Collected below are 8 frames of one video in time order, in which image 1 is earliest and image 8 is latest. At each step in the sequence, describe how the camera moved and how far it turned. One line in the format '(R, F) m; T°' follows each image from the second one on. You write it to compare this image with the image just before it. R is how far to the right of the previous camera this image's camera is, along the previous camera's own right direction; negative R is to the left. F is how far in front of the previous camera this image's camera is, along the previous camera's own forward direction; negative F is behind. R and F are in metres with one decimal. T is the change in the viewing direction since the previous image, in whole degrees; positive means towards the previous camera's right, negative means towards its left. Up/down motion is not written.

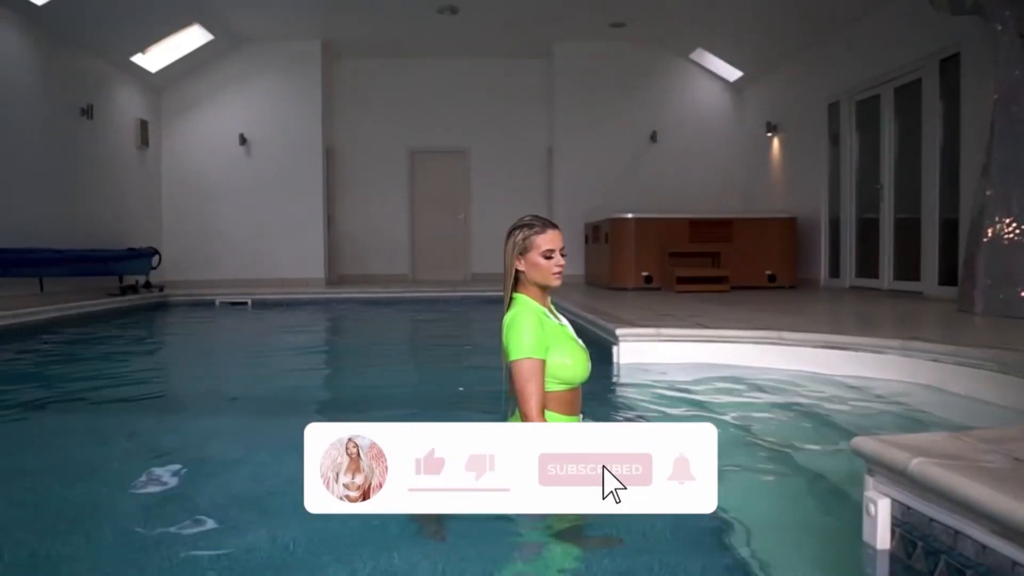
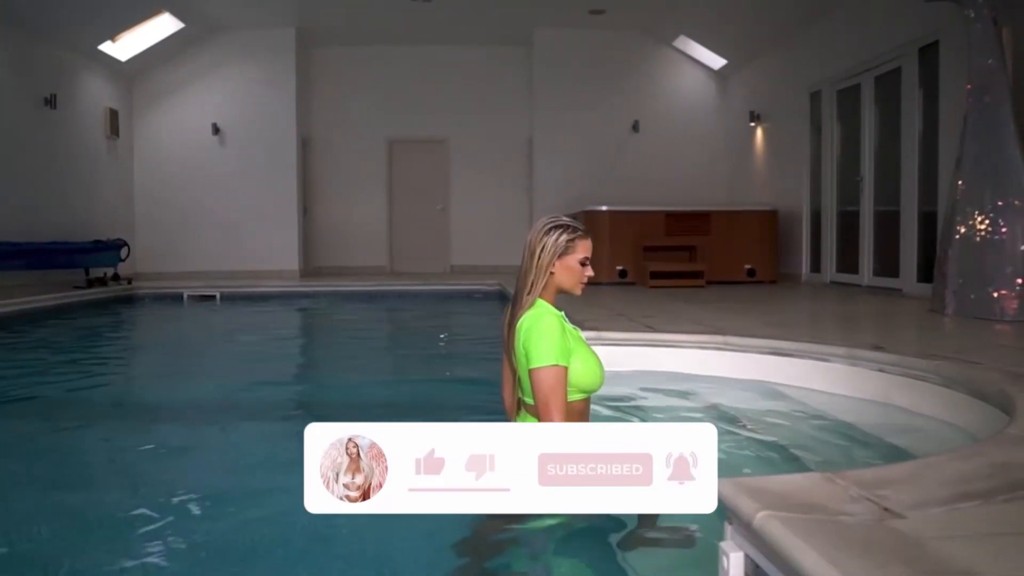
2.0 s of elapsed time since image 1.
(+0.5, +0.1) m; -2°
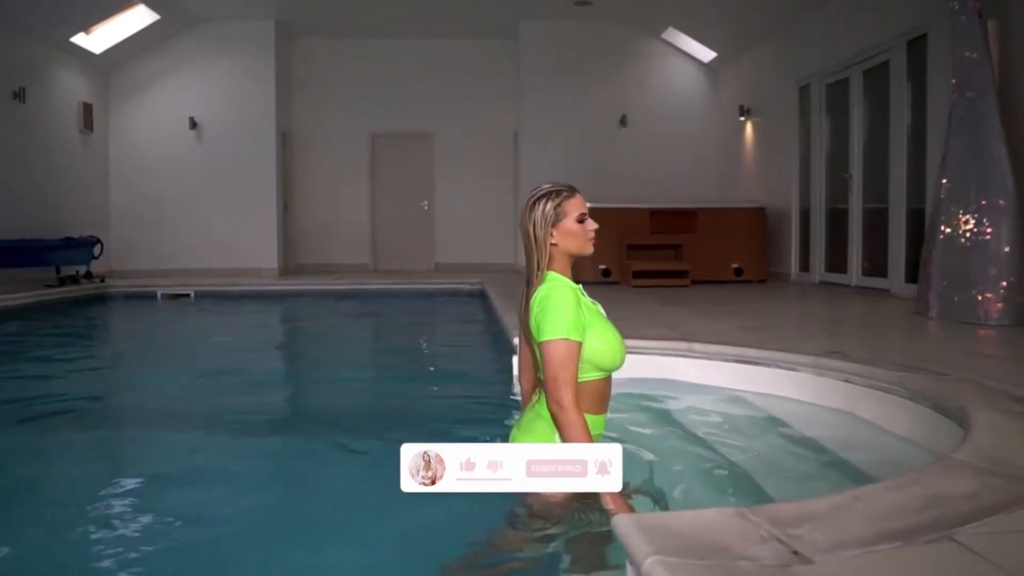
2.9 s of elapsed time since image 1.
(+0.3, +0.2) m; -1°
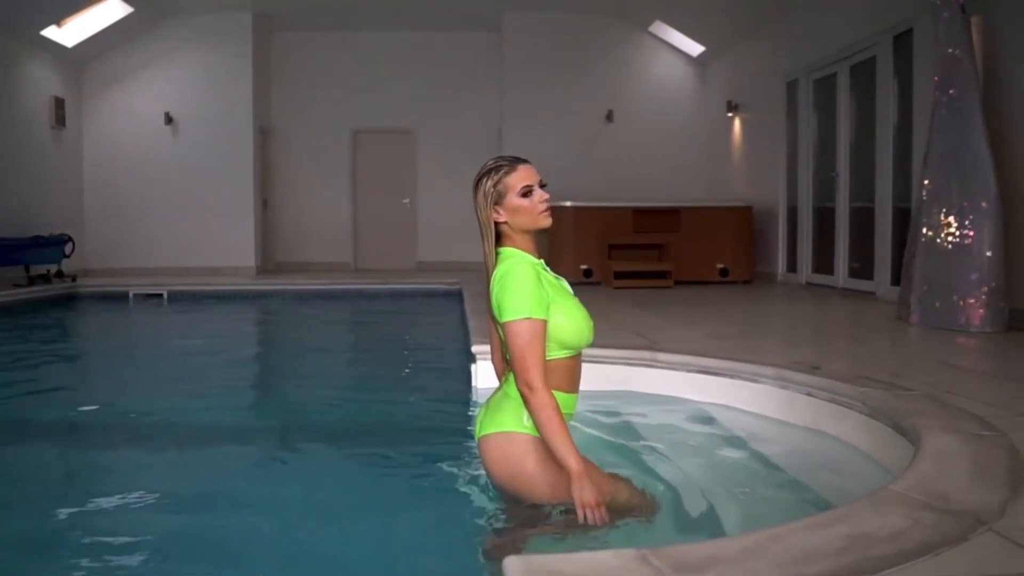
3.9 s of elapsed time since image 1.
(+0.3, +0.2) m; -1°
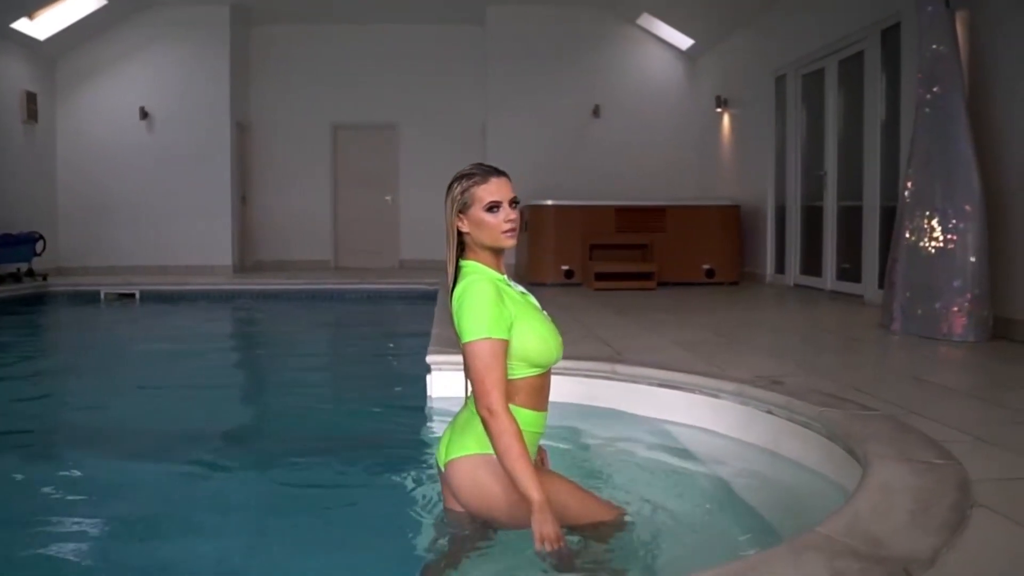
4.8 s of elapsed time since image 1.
(+0.3, +0.2) m; -1°
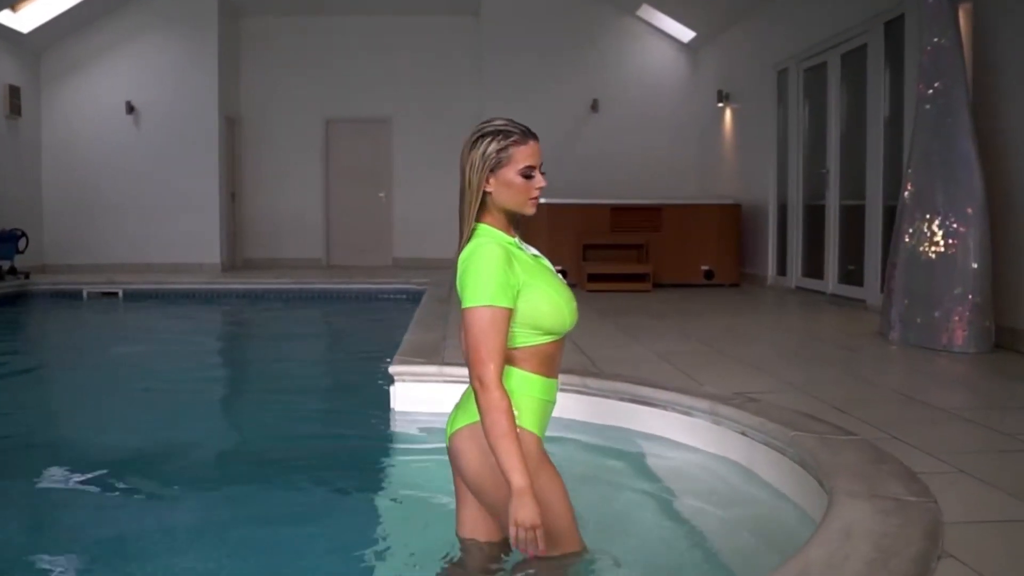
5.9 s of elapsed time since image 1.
(+0.2, +0.2) m; -1°
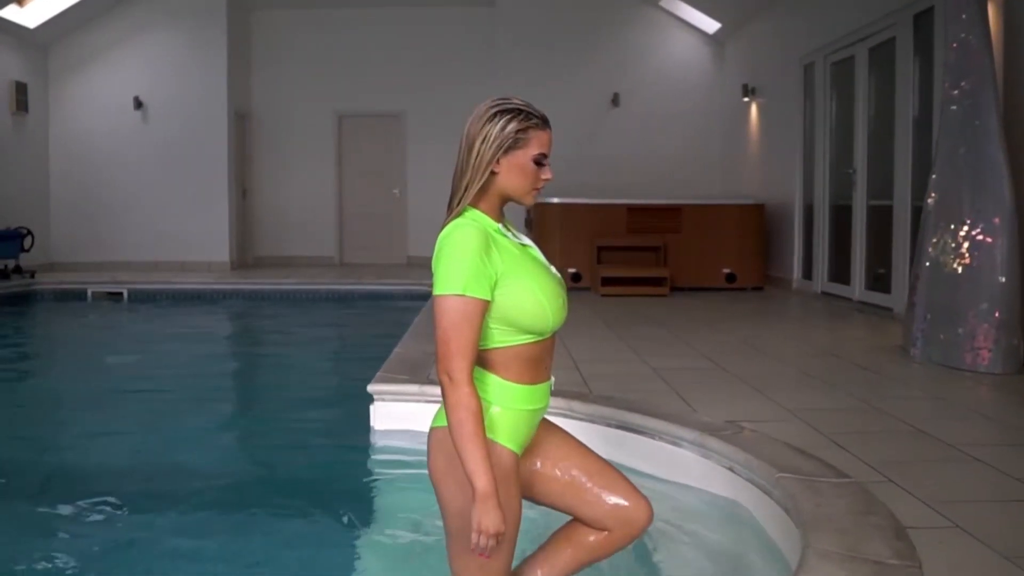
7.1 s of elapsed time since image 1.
(+0.3, +0.2) m; -3°
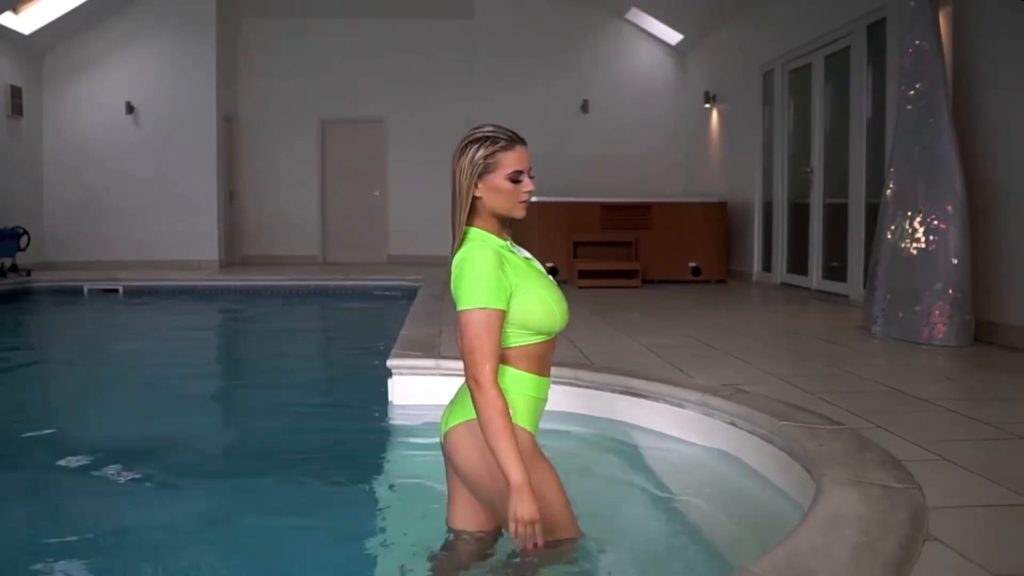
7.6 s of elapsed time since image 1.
(-0.3, -0.4) m; +4°
